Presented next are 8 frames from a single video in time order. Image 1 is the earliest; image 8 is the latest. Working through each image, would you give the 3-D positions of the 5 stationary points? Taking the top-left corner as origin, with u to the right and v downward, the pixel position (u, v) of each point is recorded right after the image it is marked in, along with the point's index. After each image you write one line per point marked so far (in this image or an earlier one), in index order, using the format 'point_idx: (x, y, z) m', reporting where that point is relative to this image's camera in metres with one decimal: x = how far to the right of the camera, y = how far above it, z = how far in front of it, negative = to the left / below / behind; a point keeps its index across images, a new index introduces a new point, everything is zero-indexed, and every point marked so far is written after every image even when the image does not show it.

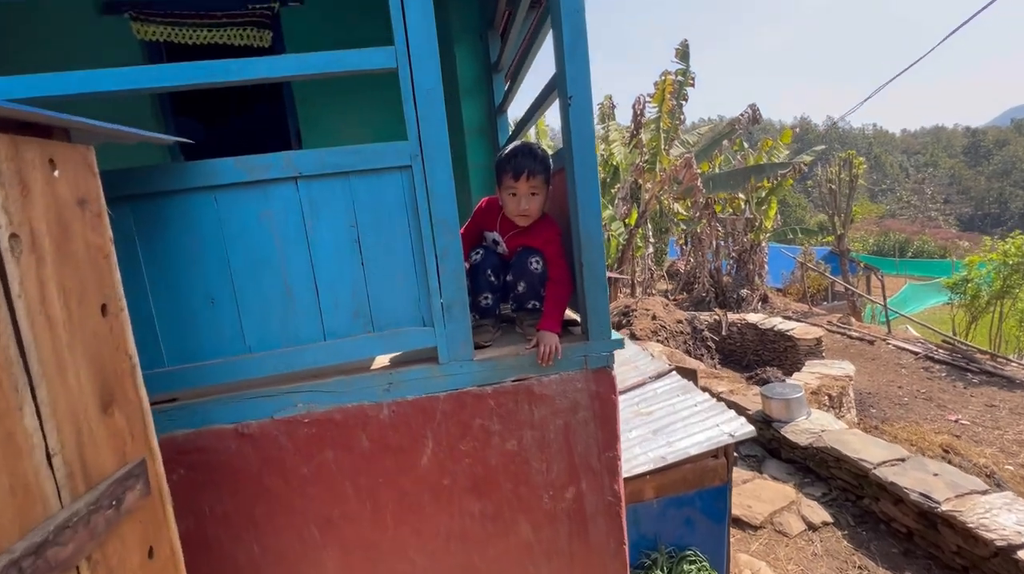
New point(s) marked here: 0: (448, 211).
0: (-0.3, +0.4, +2.4) m
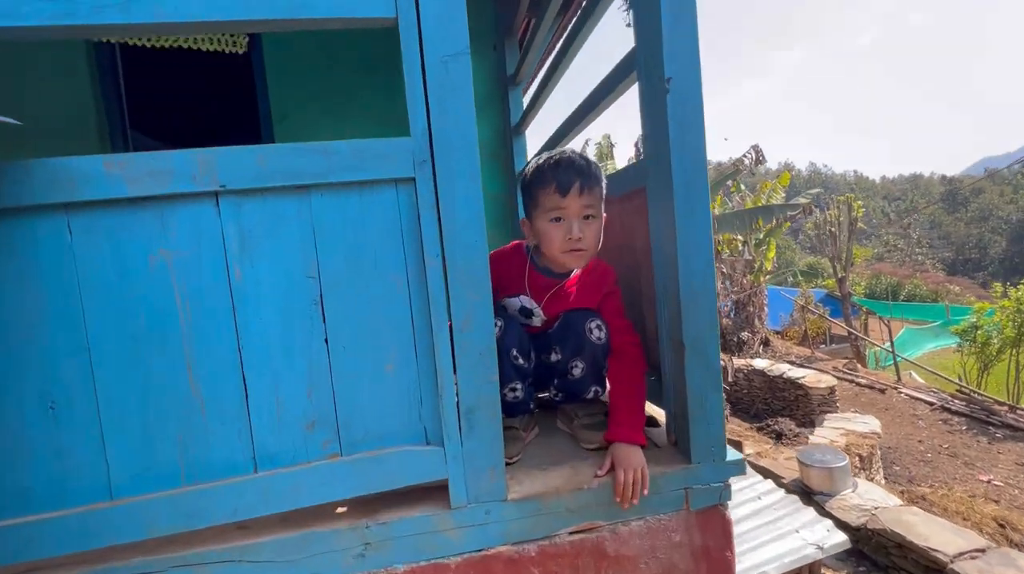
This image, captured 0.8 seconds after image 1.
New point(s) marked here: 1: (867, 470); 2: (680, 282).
0: (-0.1, +0.1, +1.4) m
1: (+7.2, -3.7, +9.5) m
2: (+0.6, 0.0, +1.6) m
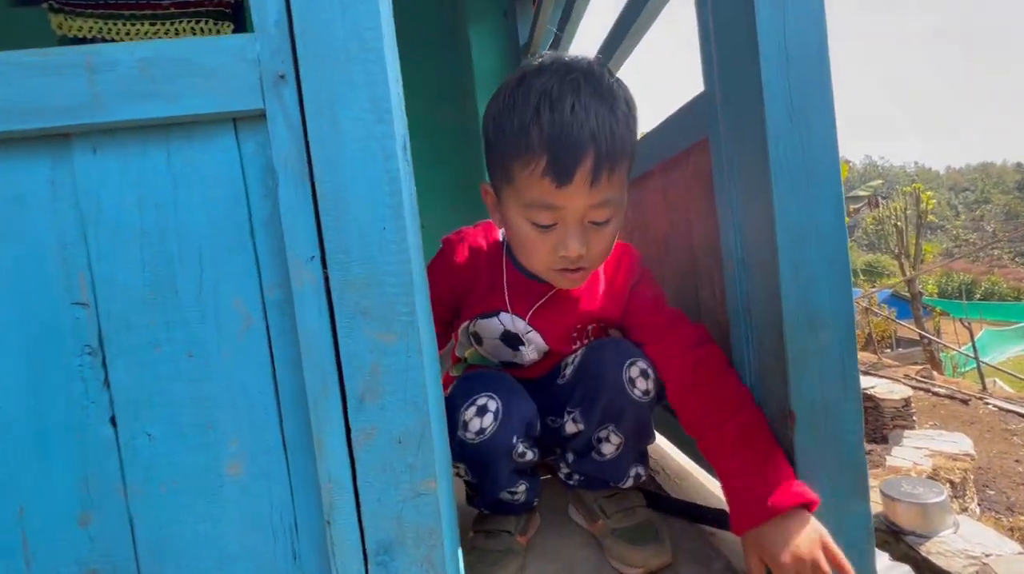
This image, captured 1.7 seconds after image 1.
0: (-0.2, +0.1, +0.8) m
1: (+7.8, -3.7, +8.1) m
2: (+0.5, 0.0, +0.9) m
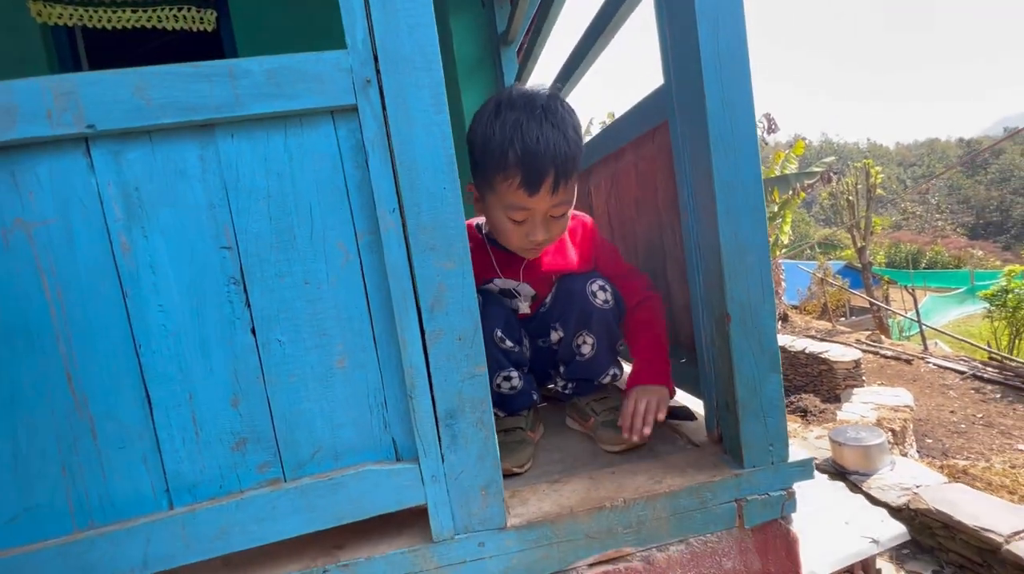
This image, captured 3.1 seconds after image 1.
0: (-0.2, +0.2, +1.1) m
1: (+7.5, -3.1, +9.1) m
2: (+0.5, +0.1, +1.2) m
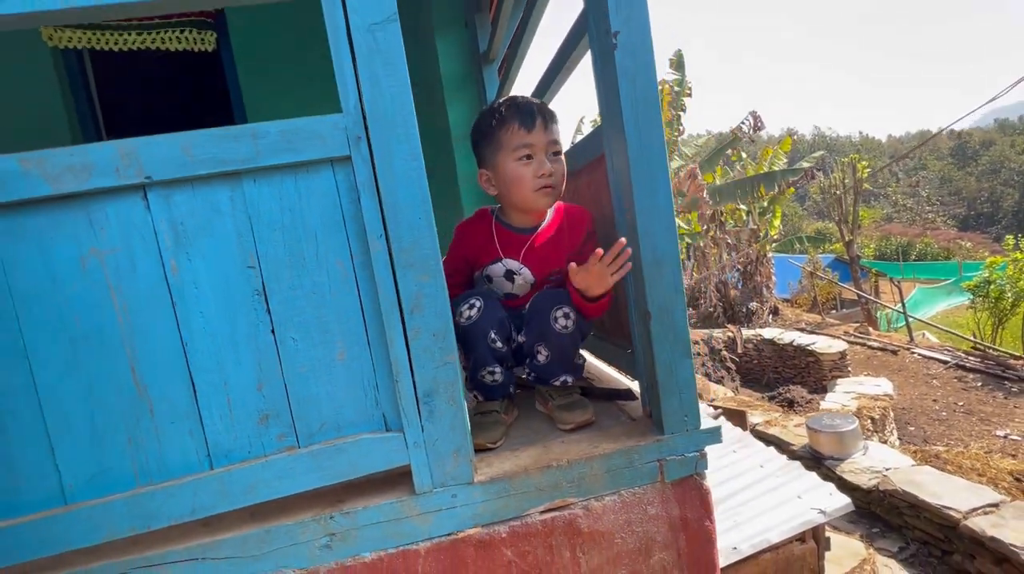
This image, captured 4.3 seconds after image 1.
0: (-0.3, +0.2, +1.4) m
1: (+7.4, -2.9, +9.4) m
2: (+0.4, +0.1, +1.5) m
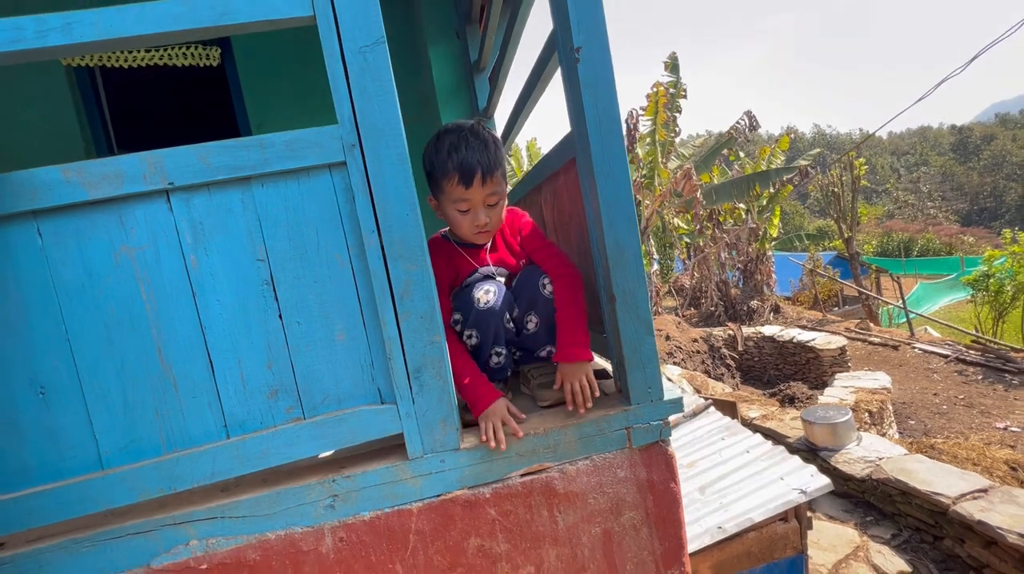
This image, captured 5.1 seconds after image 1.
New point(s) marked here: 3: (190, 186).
0: (-0.4, +0.2, +1.6) m
1: (+7.4, -2.8, +9.6) m
2: (+0.3, +0.2, +1.7) m
3: (-1.0, +0.3, +1.5) m
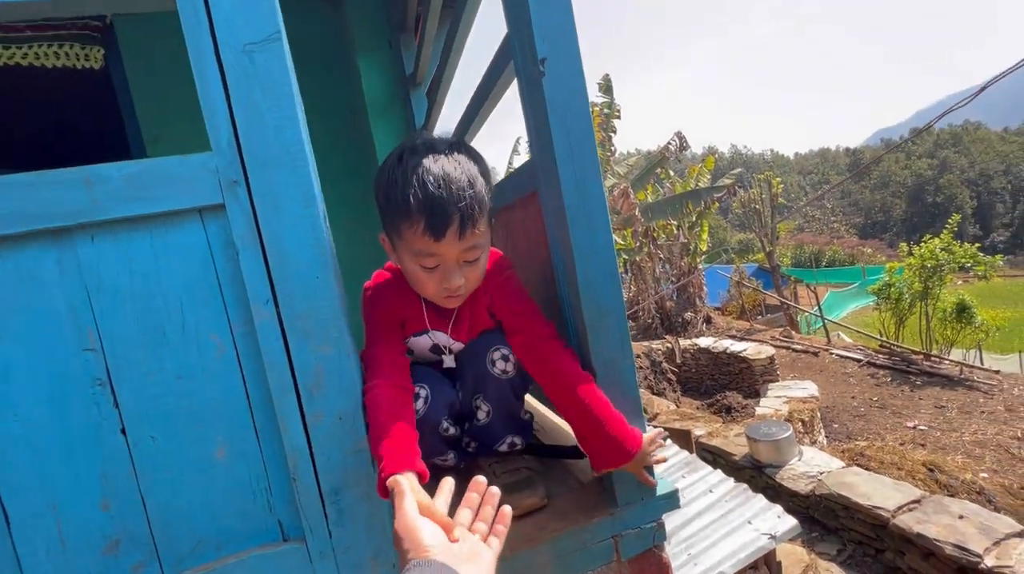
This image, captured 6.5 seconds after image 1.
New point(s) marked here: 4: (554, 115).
0: (-0.5, 0.0, +1.1) m
1: (+6.3, -3.1, +9.9) m
2: (+0.2, 0.0, +1.4) m
3: (-1.1, +0.1, +1.0) m
4: (+0.1, +0.5, +1.3) m
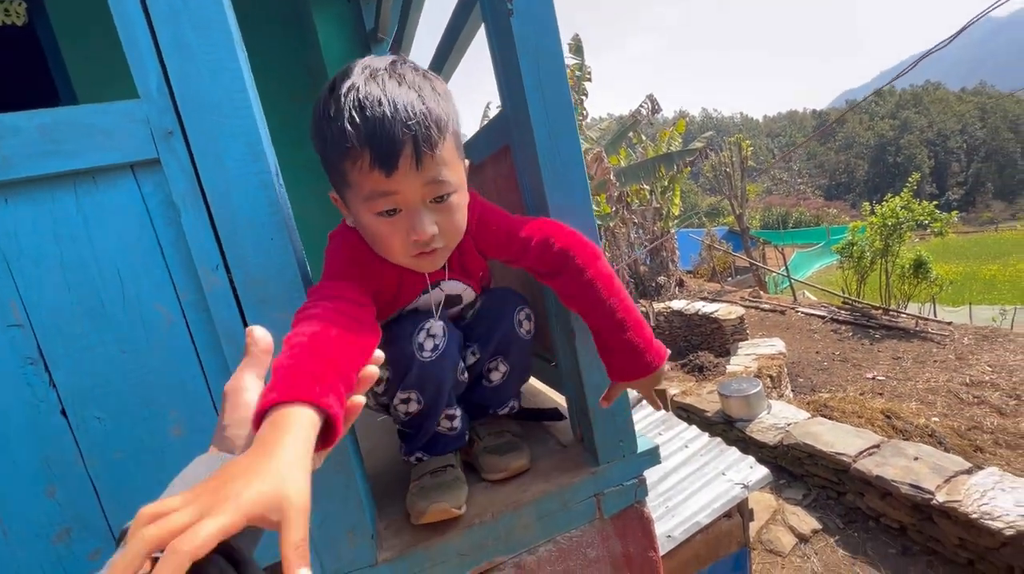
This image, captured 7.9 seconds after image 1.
0: (-0.5, +0.1, +1.0) m
1: (+5.9, -2.3, +10.4) m
2: (+0.1, +0.1, +1.3) m
3: (-1.2, +0.1, +0.8) m
4: (0.0, +0.6, +1.2) m
